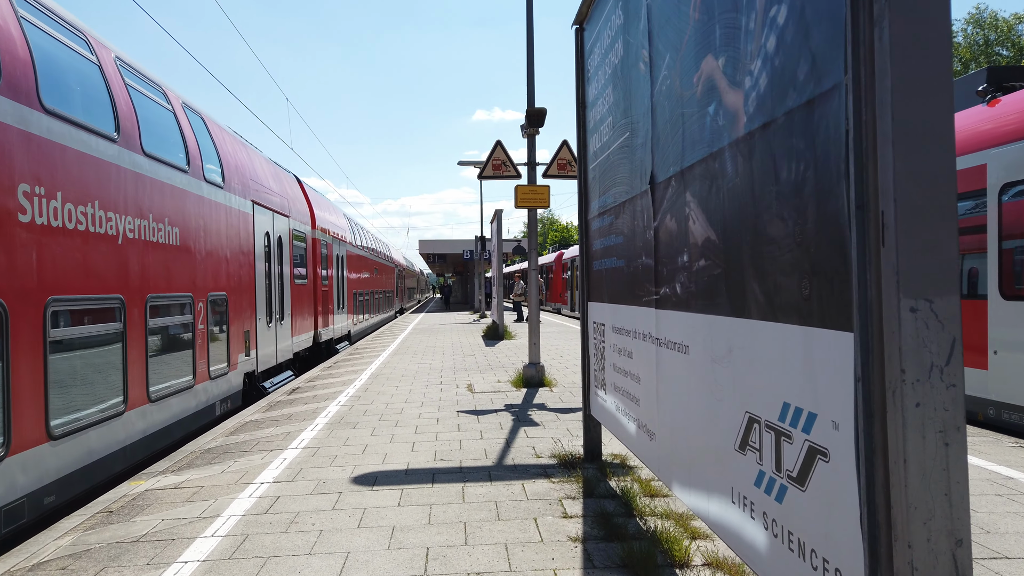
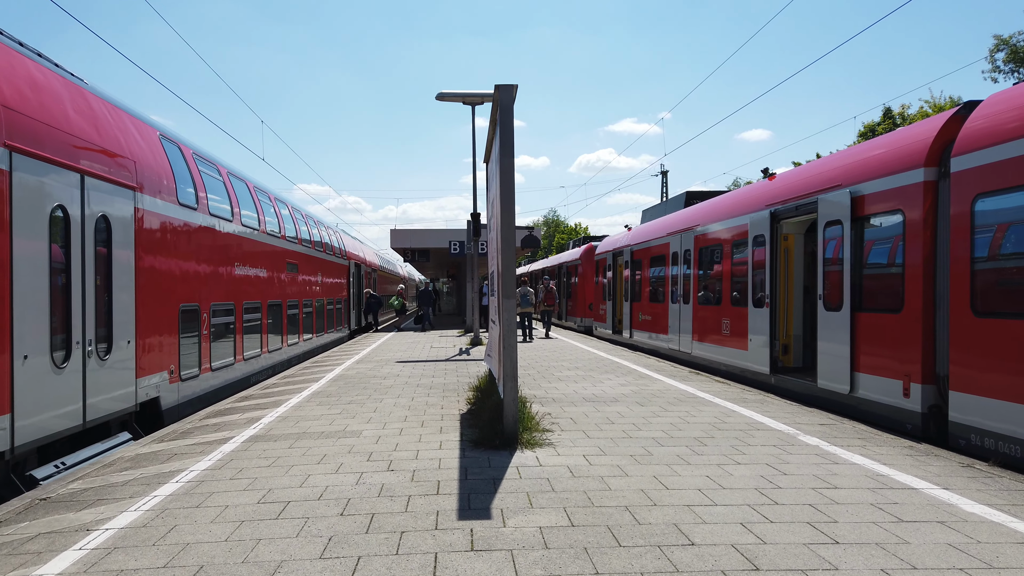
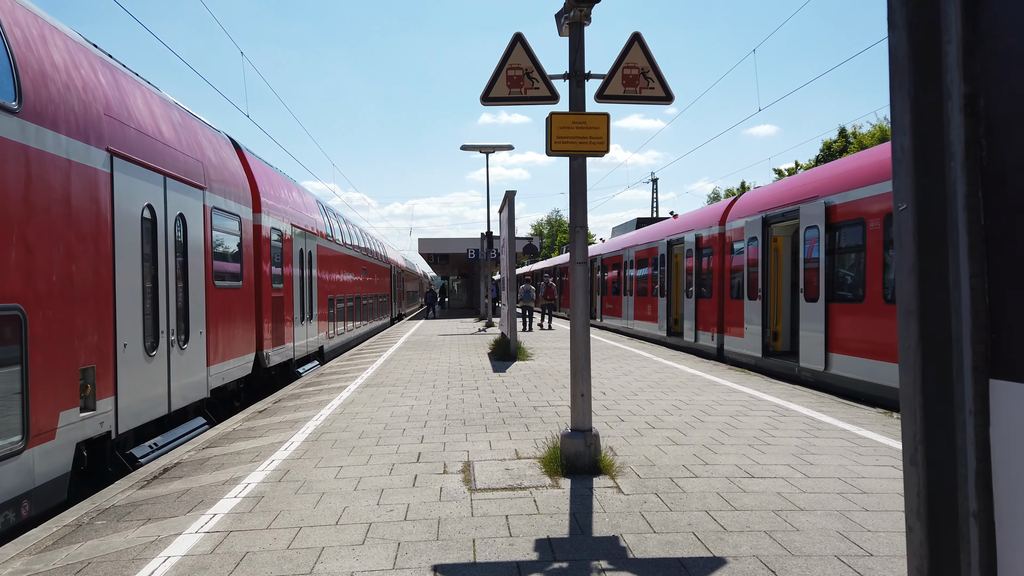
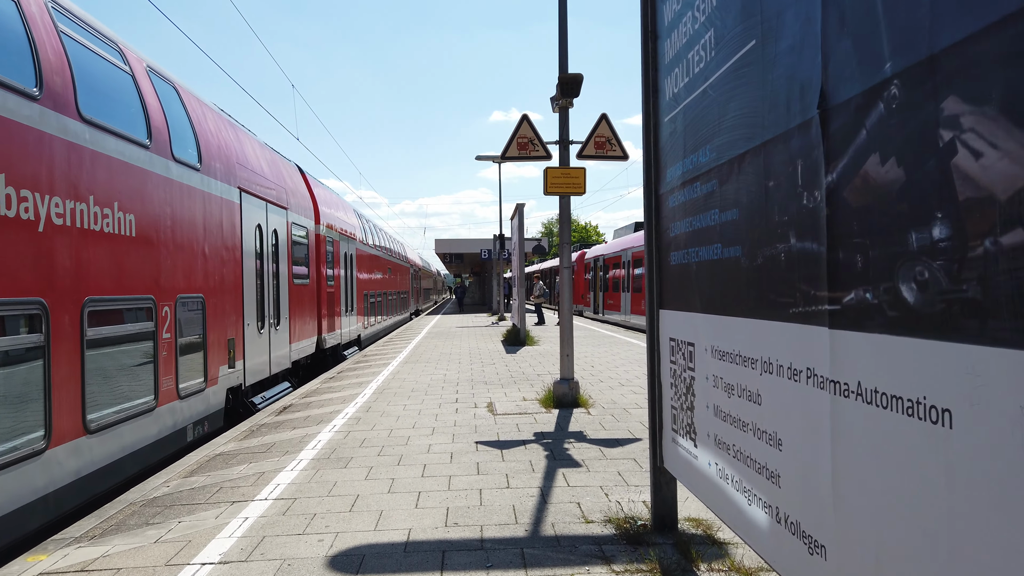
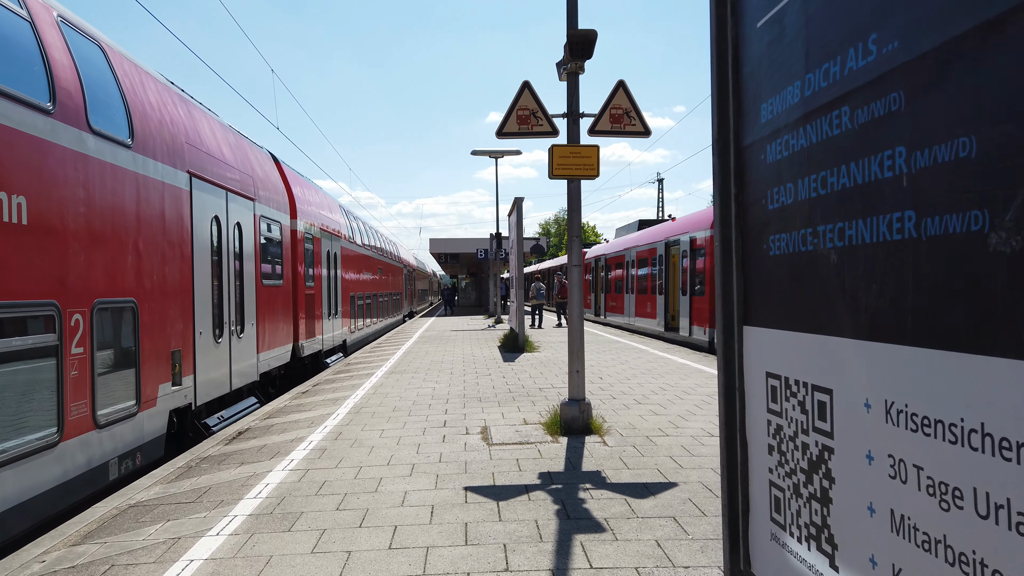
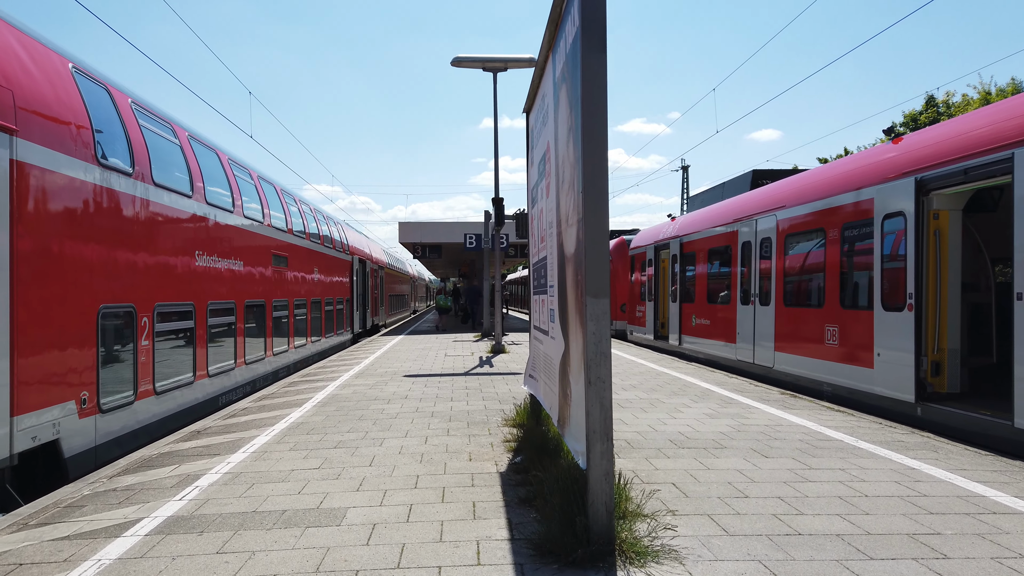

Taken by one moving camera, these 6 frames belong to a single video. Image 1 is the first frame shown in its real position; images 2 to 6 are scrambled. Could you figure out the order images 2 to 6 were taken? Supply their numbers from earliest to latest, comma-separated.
4, 5, 3, 2, 6
